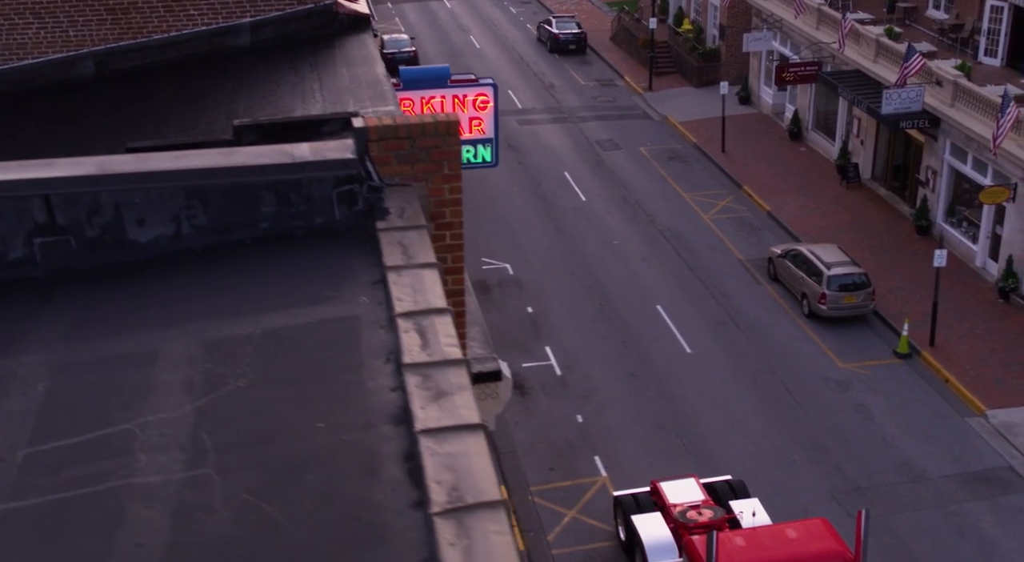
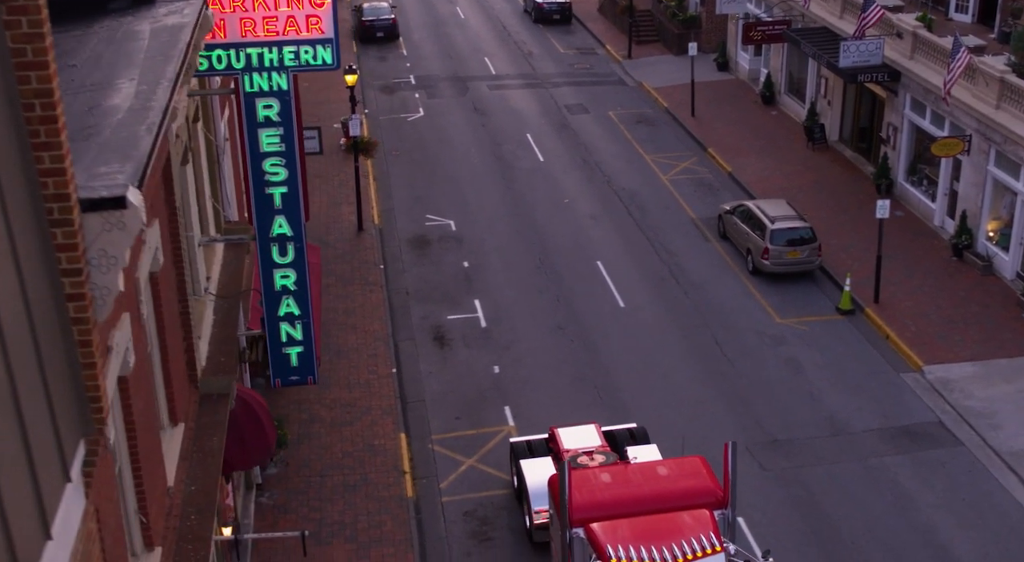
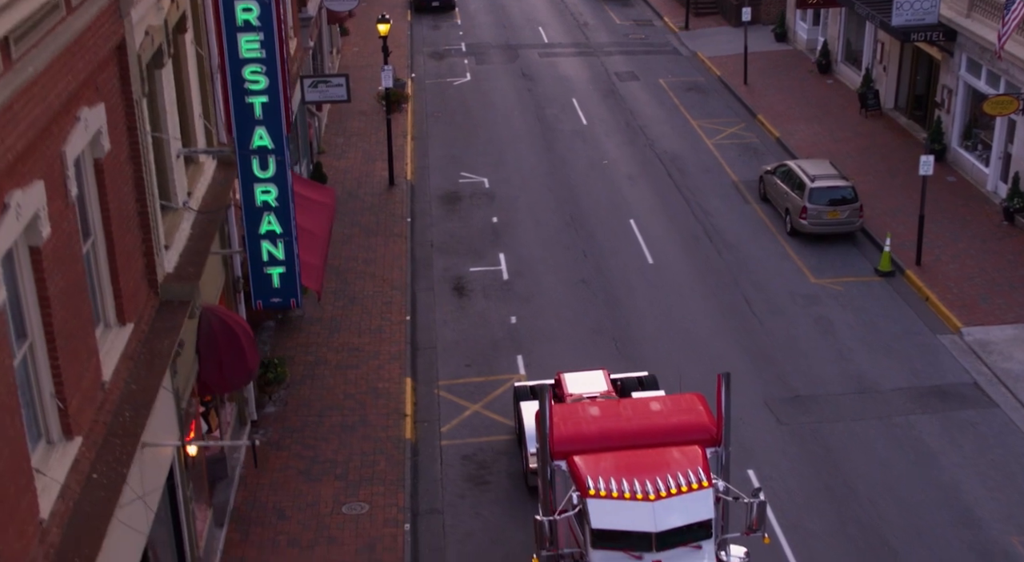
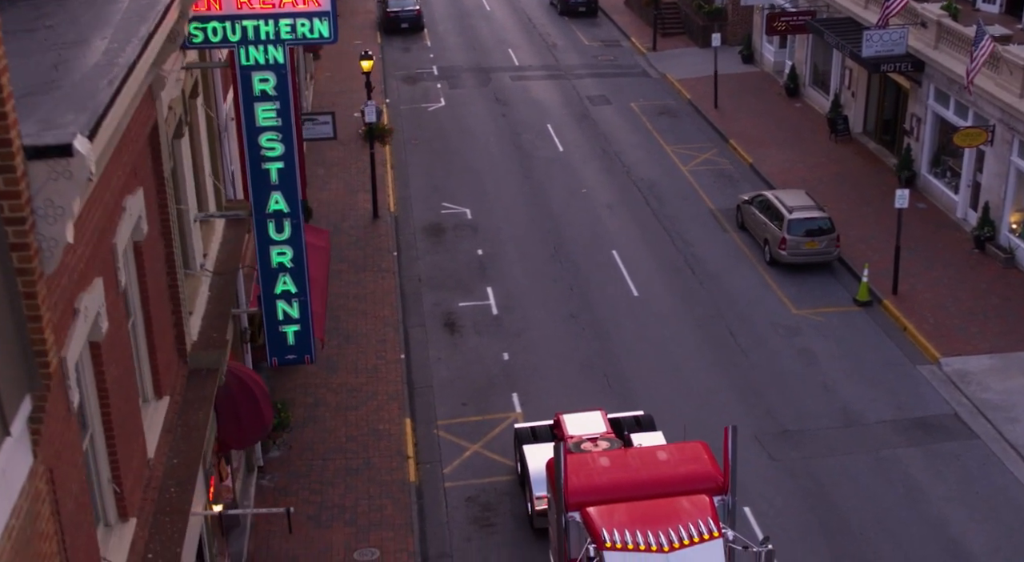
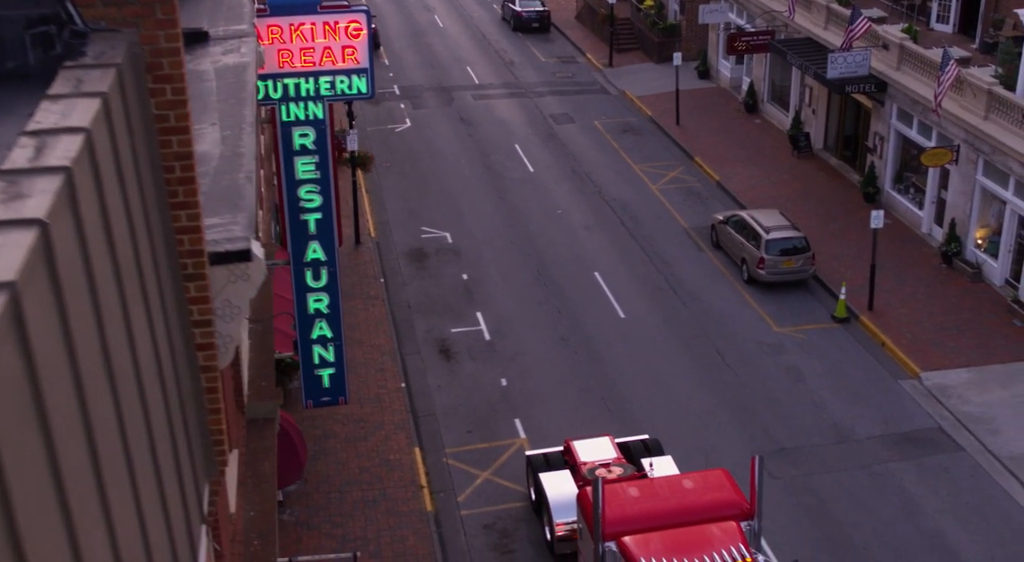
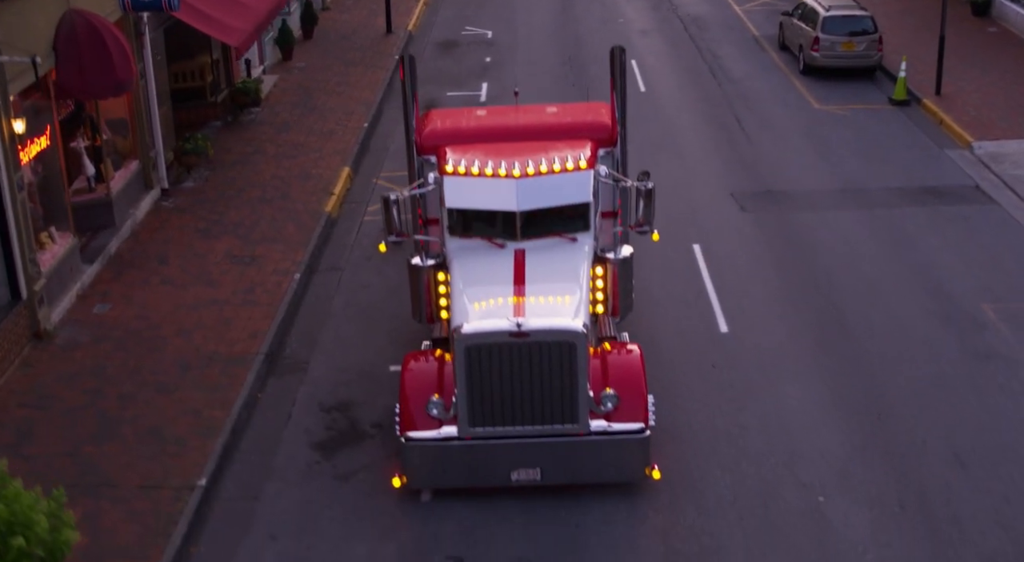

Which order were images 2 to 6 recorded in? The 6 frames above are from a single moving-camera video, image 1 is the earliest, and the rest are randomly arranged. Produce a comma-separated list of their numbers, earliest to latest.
5, 2, 4, 3, 6
